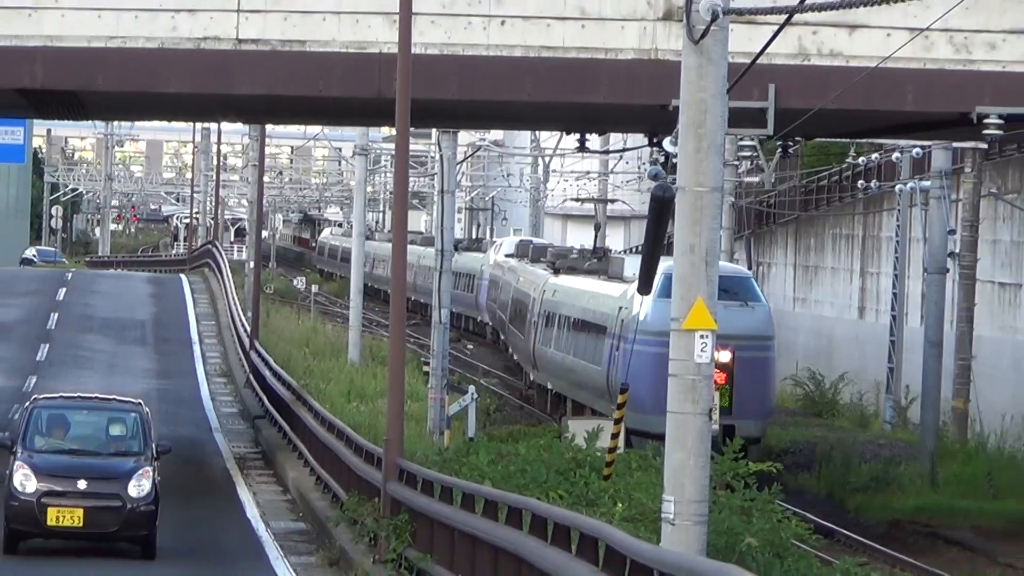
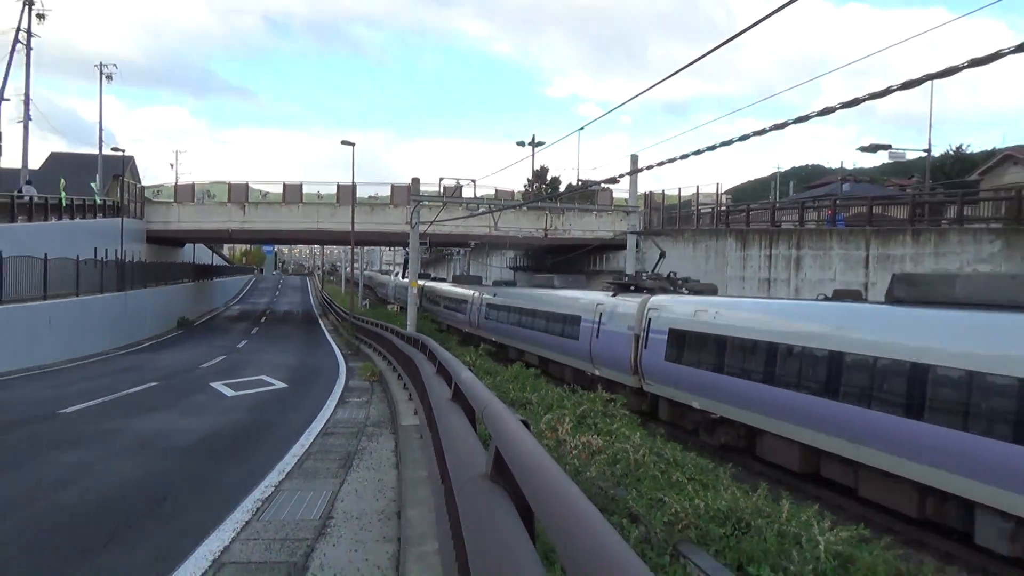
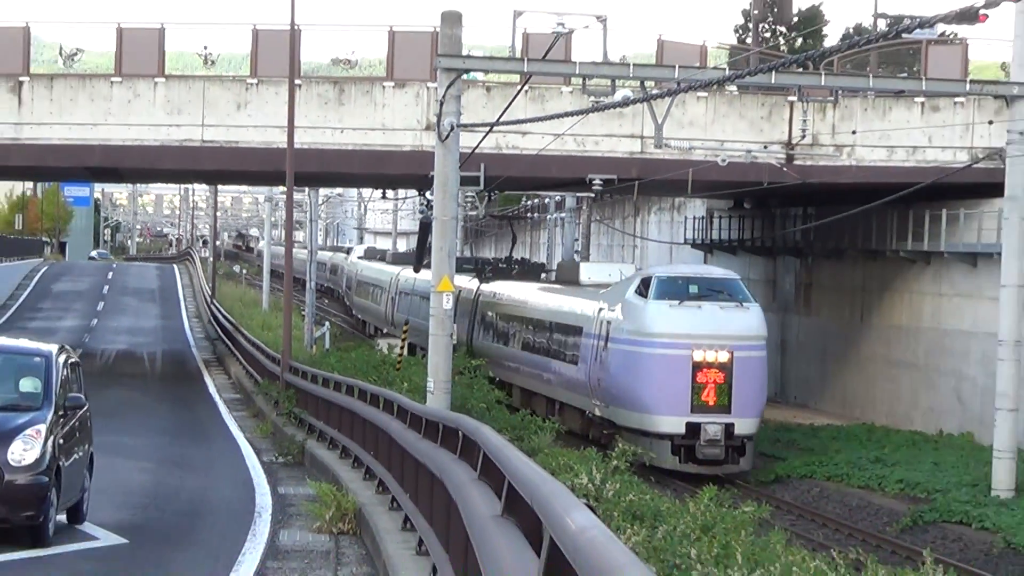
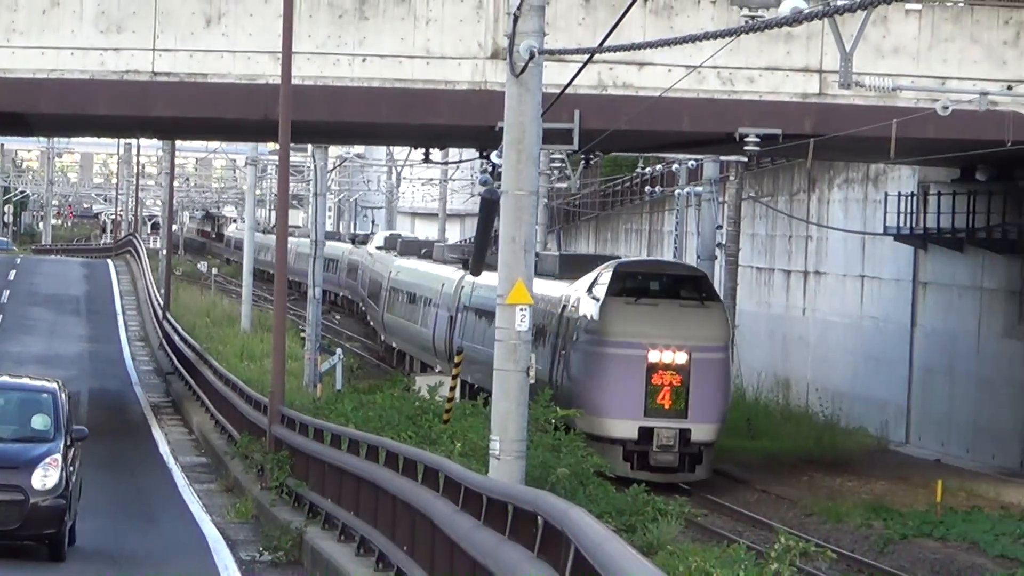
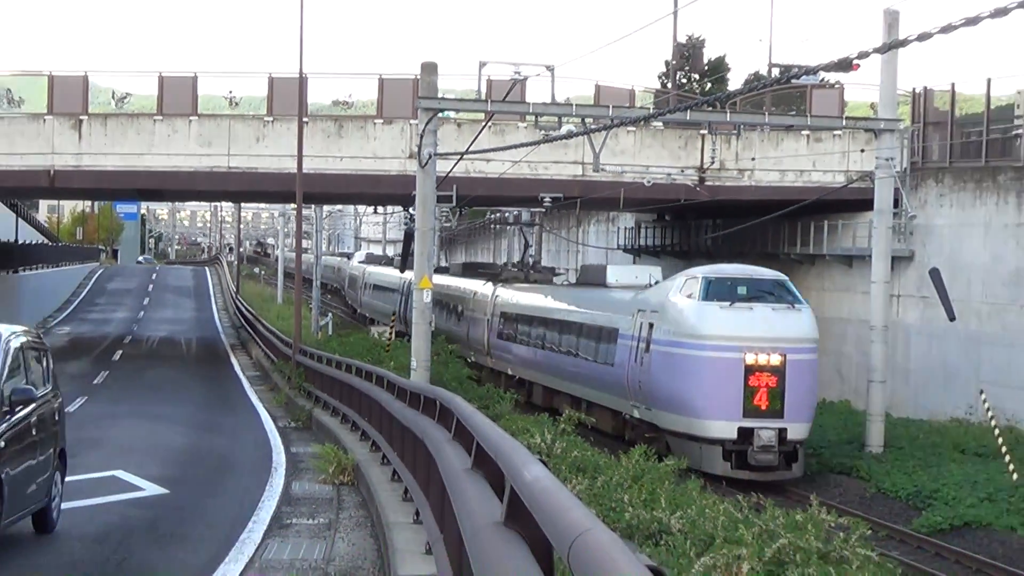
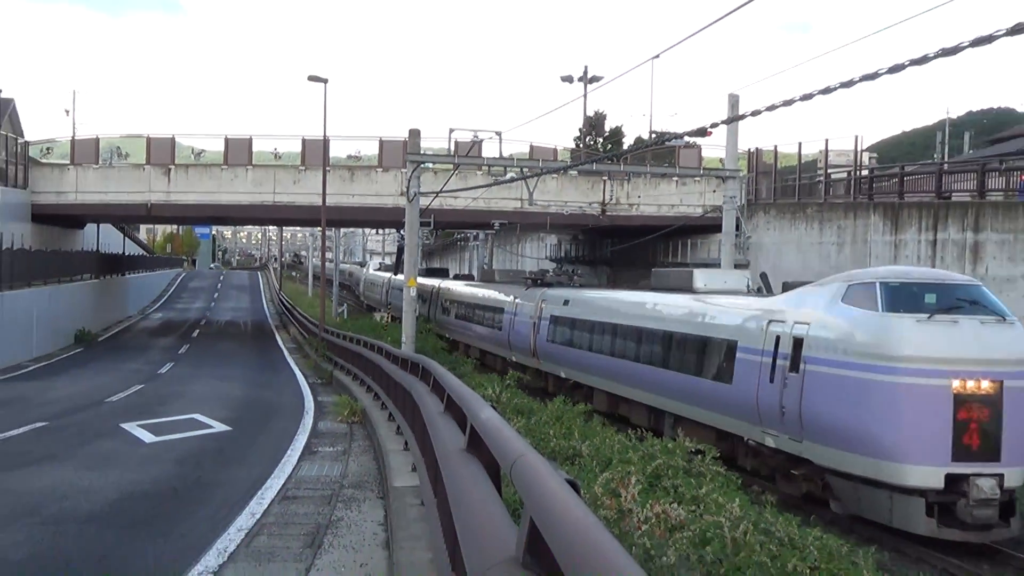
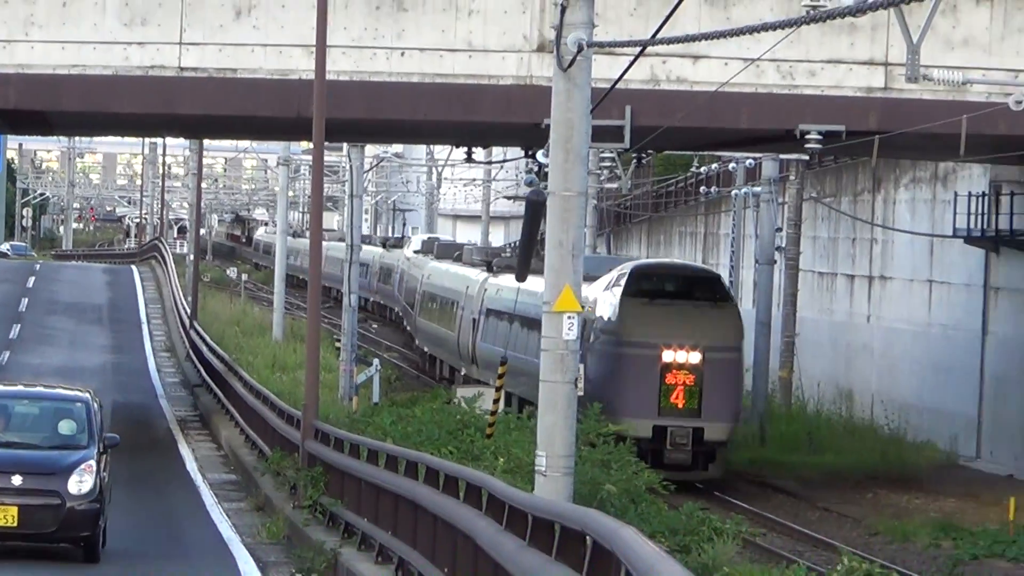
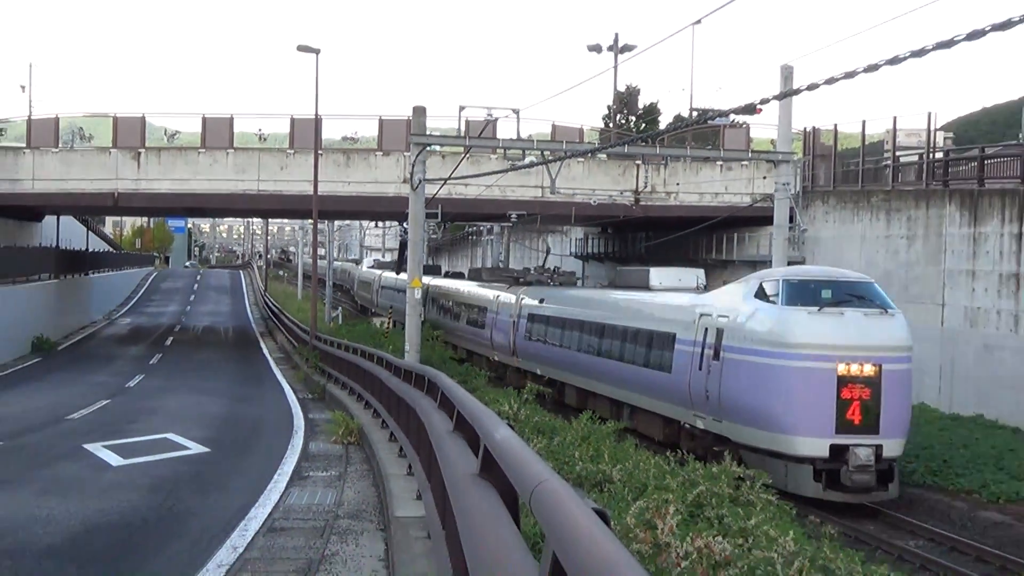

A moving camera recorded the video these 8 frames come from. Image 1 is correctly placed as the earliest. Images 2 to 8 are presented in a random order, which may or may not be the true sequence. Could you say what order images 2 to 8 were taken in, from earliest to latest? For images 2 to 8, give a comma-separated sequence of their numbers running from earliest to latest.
7, 4, 3, 5, 8, 6, 2
